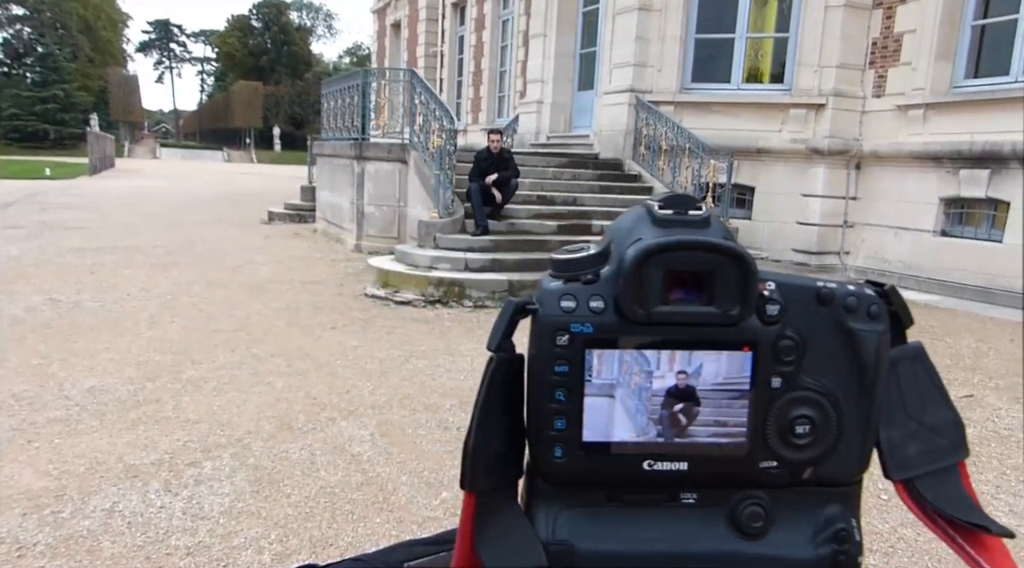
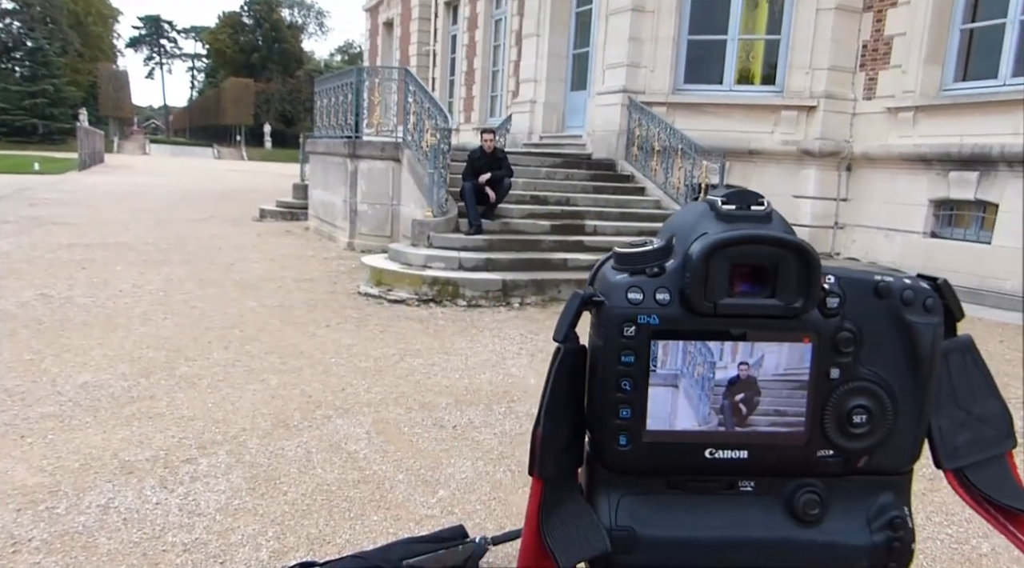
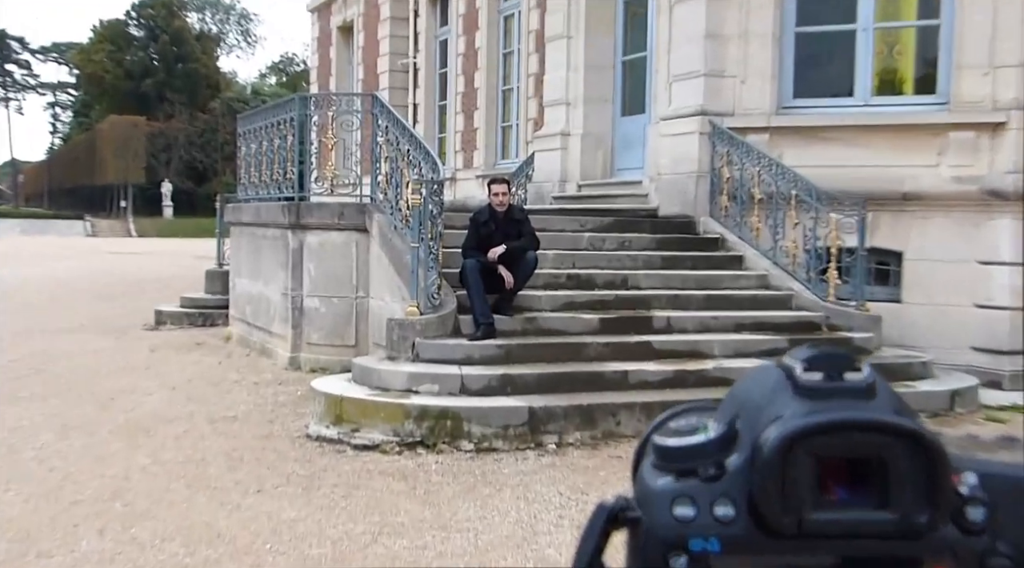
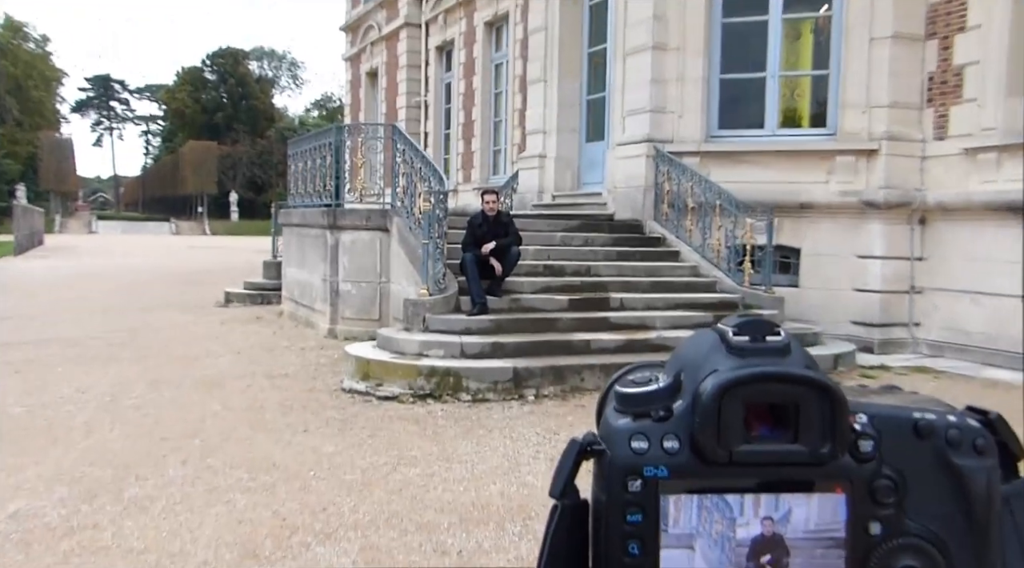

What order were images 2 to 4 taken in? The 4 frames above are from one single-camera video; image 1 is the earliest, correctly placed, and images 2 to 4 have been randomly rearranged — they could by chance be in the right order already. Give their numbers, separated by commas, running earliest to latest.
2, 4, 3
